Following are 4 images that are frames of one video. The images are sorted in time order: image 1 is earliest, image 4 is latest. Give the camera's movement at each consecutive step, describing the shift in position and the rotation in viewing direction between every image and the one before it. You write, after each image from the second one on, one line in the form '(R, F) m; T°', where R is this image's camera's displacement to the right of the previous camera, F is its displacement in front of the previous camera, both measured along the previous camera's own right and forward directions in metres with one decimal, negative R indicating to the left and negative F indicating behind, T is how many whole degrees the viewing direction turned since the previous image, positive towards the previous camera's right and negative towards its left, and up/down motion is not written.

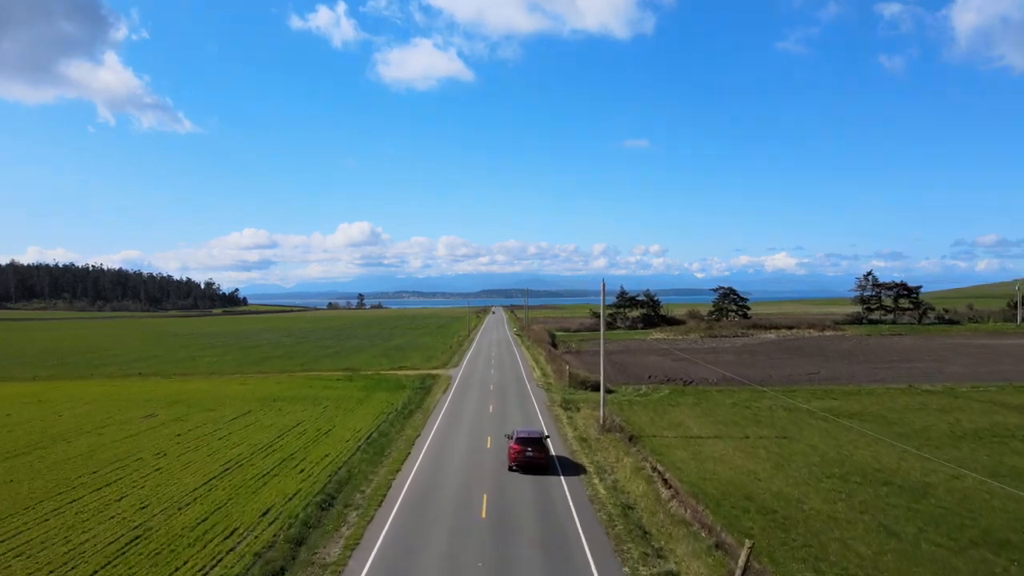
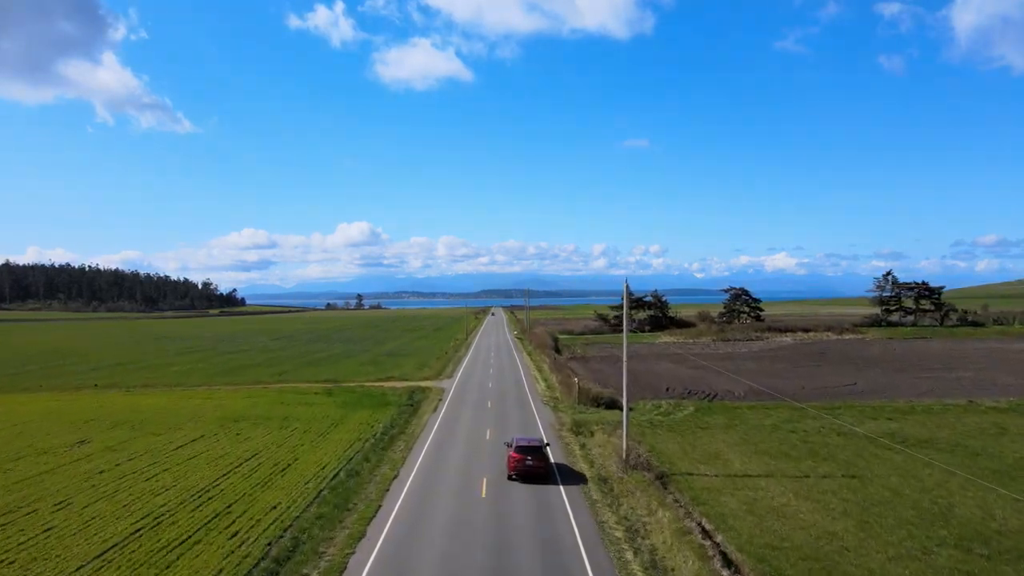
(-0.1, +6.1) m; 0°
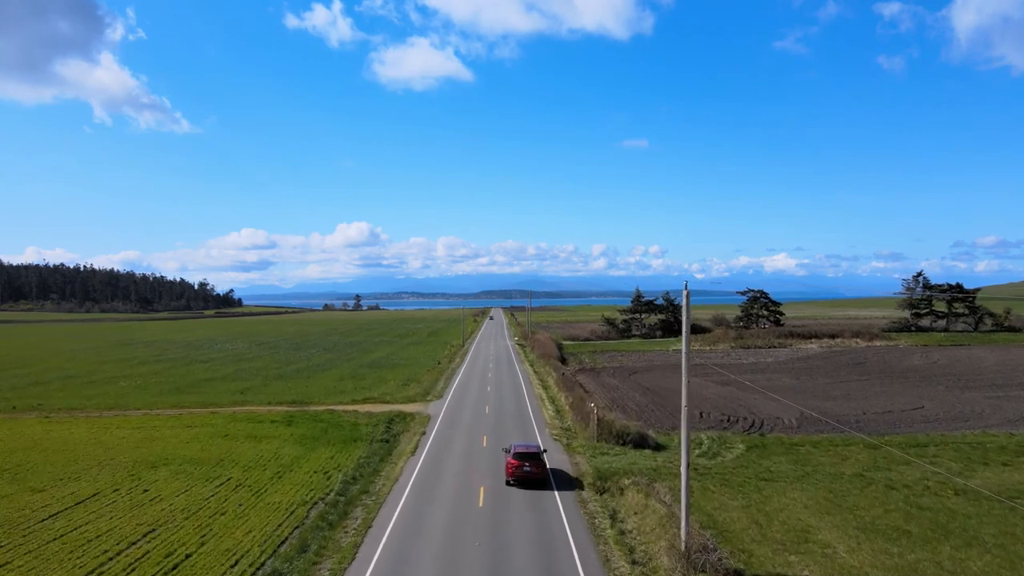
(-0.1, +8.4) m; 0°
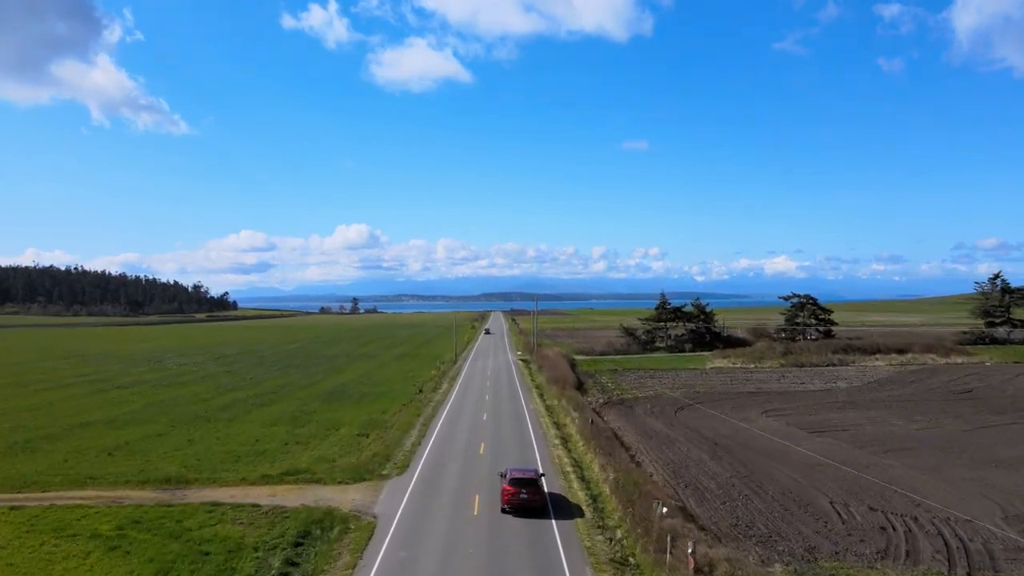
(-0.3, +16.4) m; 0°
